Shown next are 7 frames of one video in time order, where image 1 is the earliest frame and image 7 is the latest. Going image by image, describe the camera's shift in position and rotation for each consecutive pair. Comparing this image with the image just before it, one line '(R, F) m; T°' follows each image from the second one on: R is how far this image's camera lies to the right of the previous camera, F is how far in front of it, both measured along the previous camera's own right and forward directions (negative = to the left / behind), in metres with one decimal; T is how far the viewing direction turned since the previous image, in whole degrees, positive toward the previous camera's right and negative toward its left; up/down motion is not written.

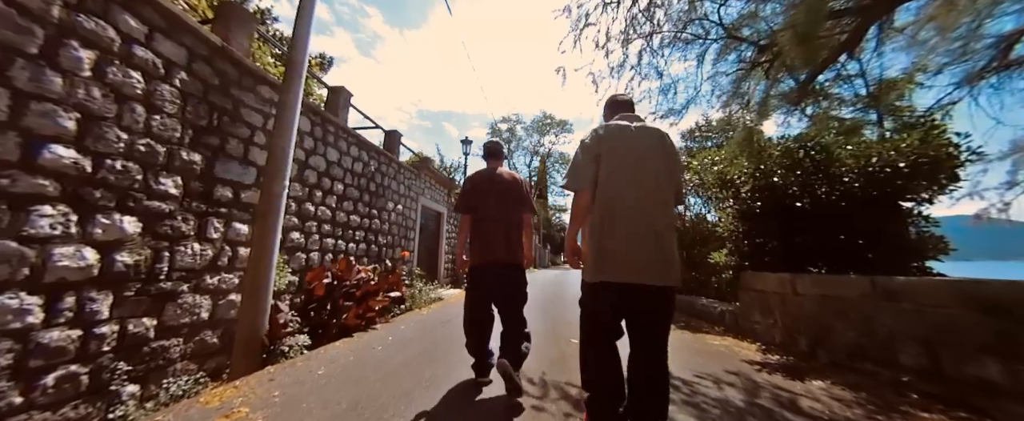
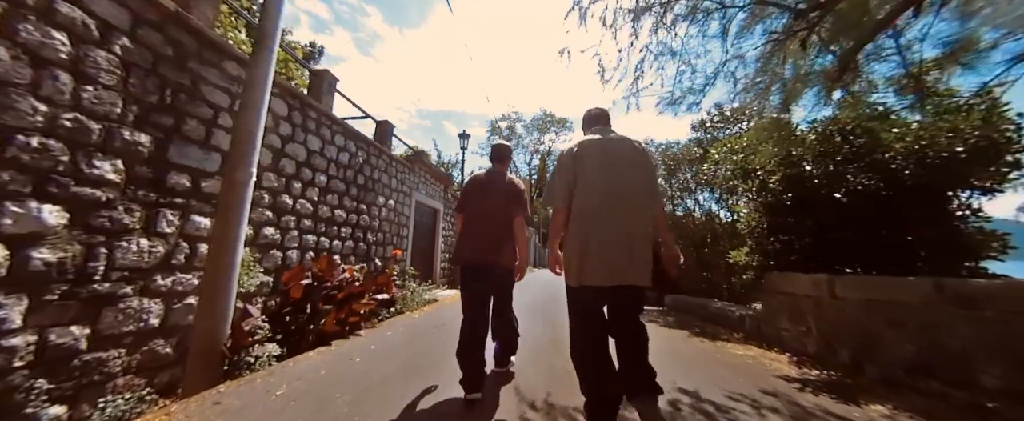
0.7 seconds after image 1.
(0.0, +0.4) m; 0°
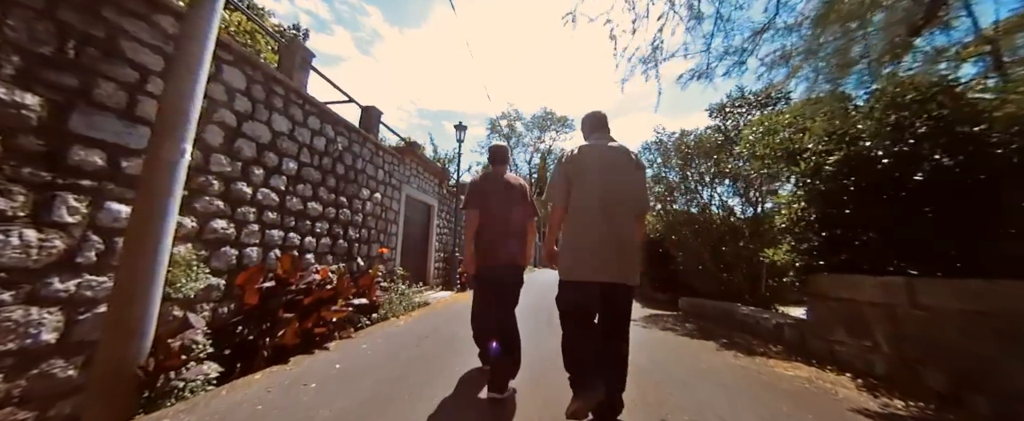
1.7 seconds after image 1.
(0.0, +0.6) m; 0°
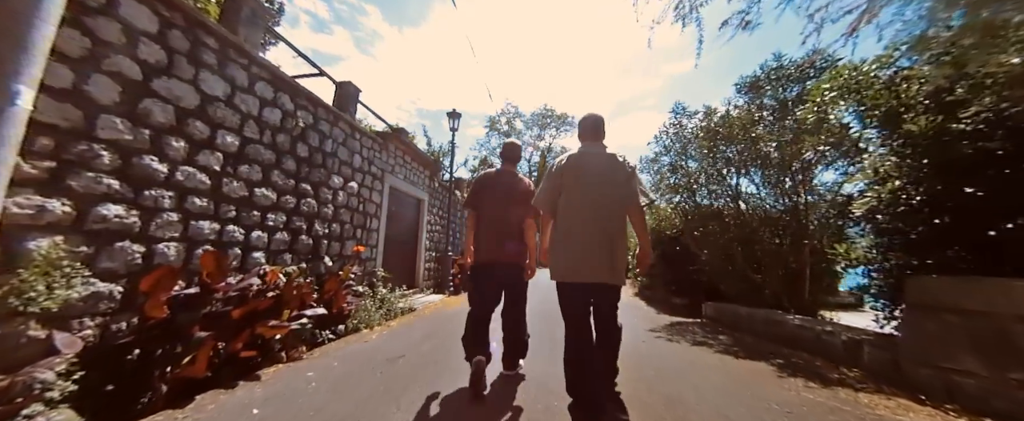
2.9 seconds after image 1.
(0.0, +0.8) m; 0°
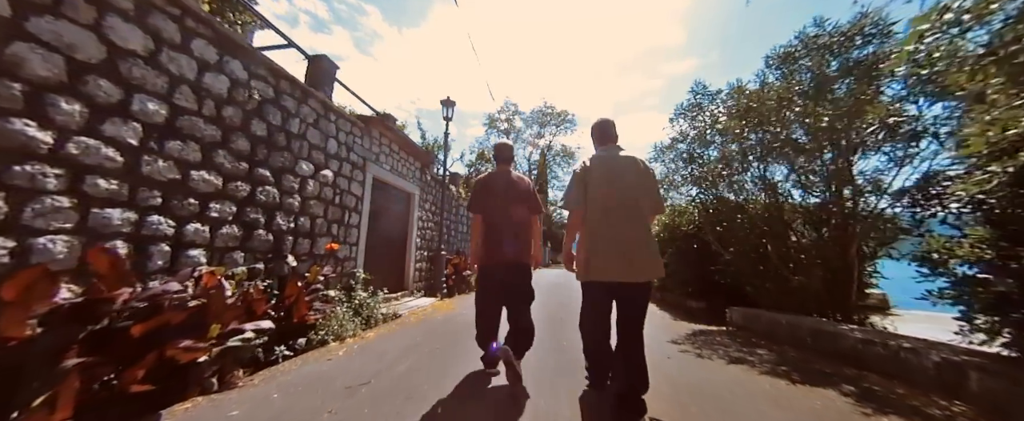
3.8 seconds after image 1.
(0.0, +0.6) m; 0°
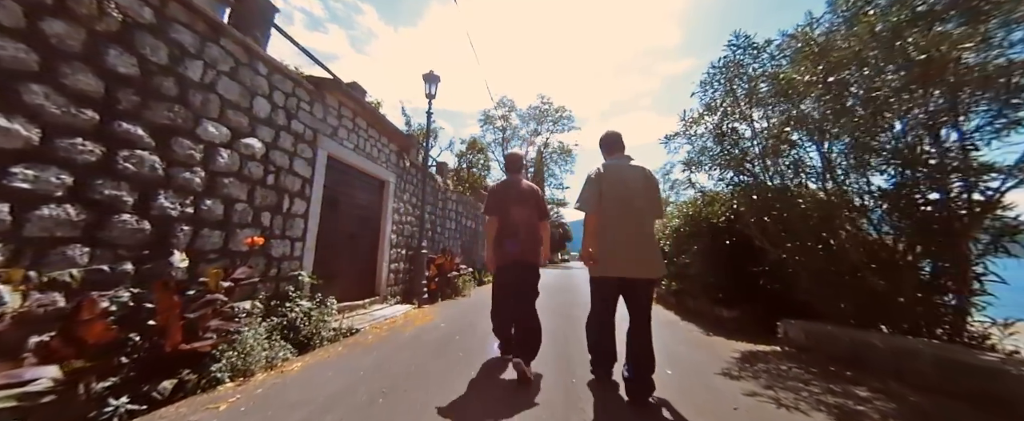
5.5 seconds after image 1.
(+0.1, +1.0) m; +1°
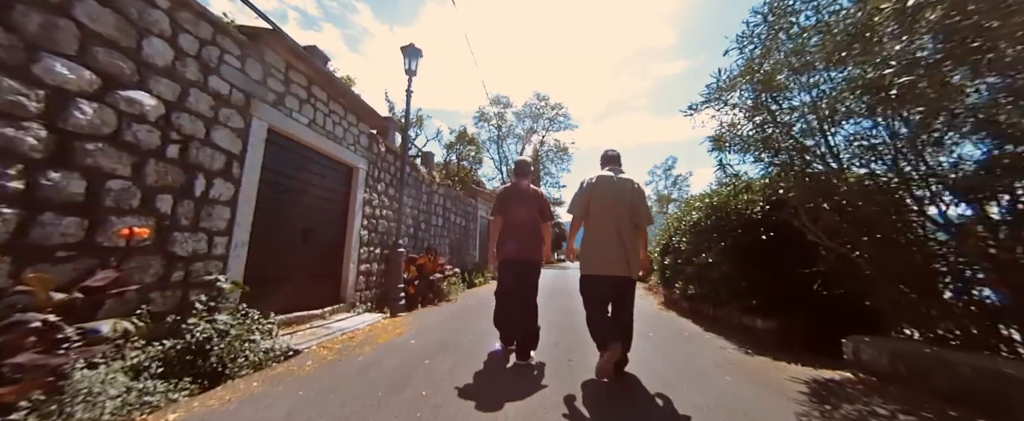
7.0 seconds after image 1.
(+0.1, +0.8) m; +1°
